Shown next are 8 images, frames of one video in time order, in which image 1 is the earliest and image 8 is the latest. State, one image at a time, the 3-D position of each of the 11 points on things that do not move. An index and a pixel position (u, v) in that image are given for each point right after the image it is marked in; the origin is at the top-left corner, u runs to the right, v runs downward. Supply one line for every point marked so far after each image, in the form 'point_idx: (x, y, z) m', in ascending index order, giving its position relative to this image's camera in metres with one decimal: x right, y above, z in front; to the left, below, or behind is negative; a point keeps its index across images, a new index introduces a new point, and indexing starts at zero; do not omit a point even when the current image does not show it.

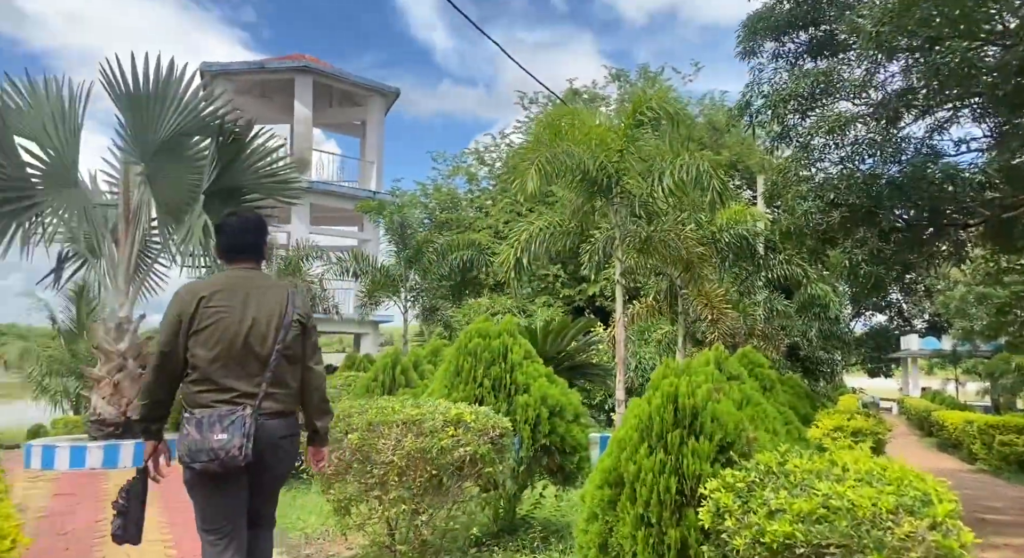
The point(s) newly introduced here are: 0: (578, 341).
0: (+0.7, -0.7, +8.3) m
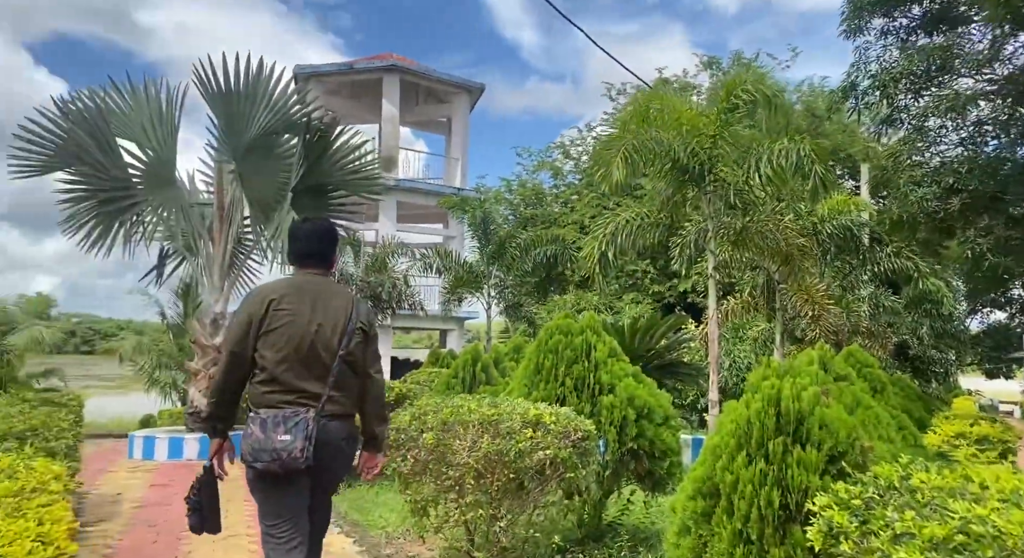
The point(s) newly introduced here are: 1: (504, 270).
0: (+1.7, -0.7, +7.9) m
1: (-0.2, +0.1, +12.5) m
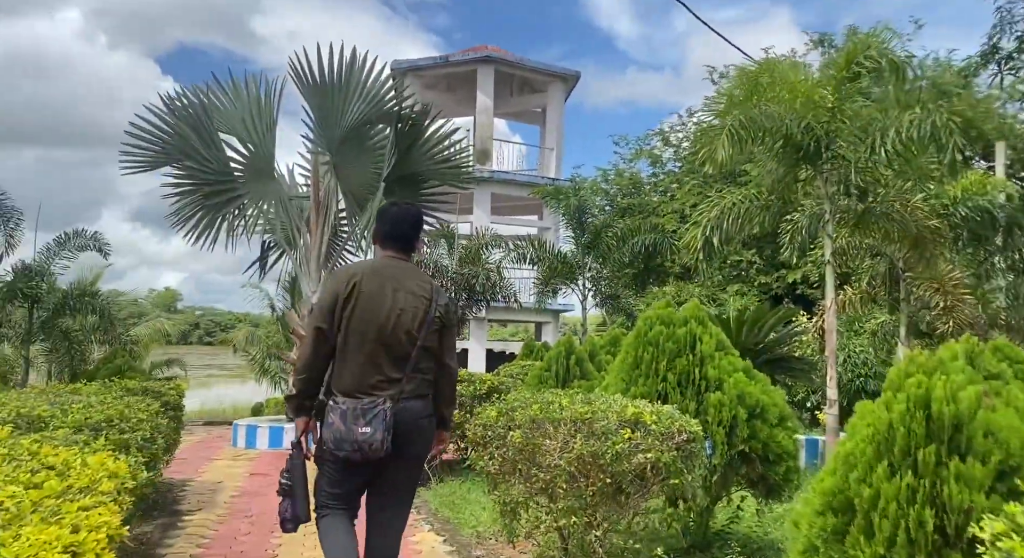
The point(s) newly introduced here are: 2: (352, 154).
0: (+2.7, -0.5, +7.3) m
1: (+1.5, +0.3, +12.1) m
2: (-1.8, +1.4, +8.2) m
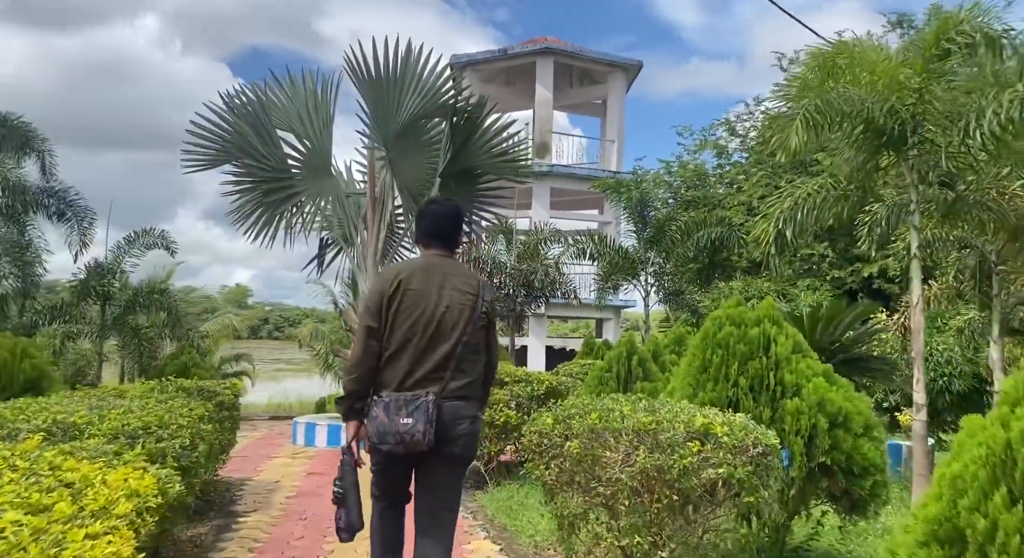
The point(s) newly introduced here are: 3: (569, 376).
0: (+3.3, -0.5, +6.8) m
1: (+2.4, +0.4, +11.7) m
2: (-1.2, +1.5, +8.1) m
3: (+0.6, -1.0, +7.5) m
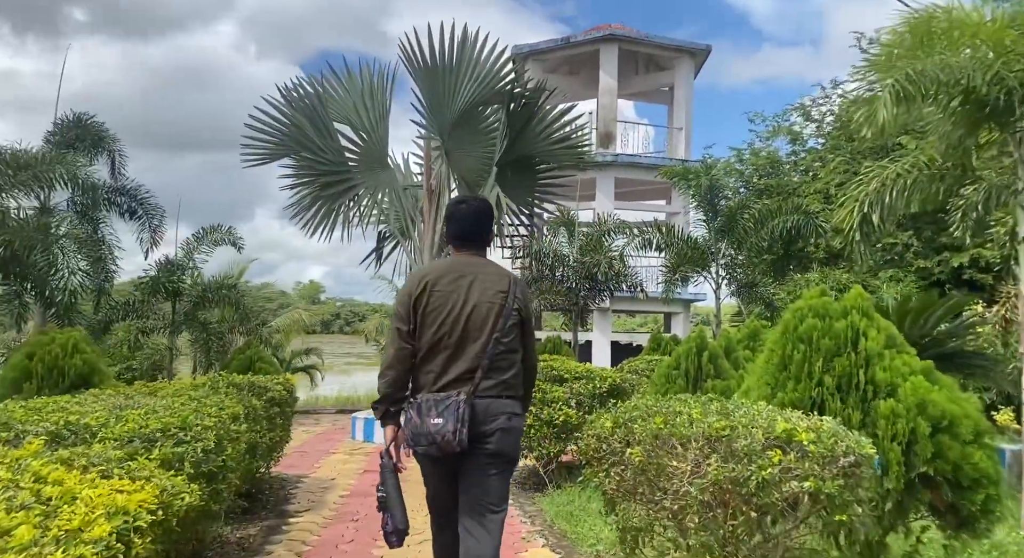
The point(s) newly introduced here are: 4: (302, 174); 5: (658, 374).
0: (+3.8, -0.4, +6.2) m
1: (+3.4, +0.5, +11.1) m
2: (-0.5, +1.5, +7.9) m
3: (+1.2, -0.9, +7.1) m
4: (-2.4, +1.2, +8.1) m
5: (+1.1, -0.7, +5.3) m
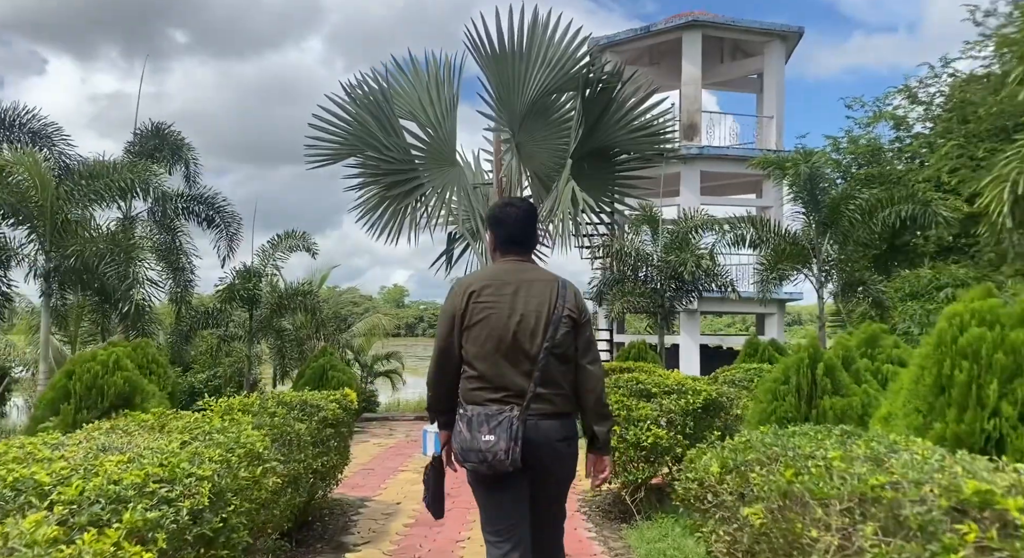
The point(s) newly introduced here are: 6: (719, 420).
0: (+4.4, -0.3, +5.1) m
1: (+4.5, +0.5, +10.1) m
2: (+0.3, +1.5, +7.3) m
3: (+1.9, -0.9, +6.3) m
4: (-1.5, +1.1, +7.7) m
5: (+1.6, -0.7, +4.5) m
6: (+1.6, -1.1, +5.5) m
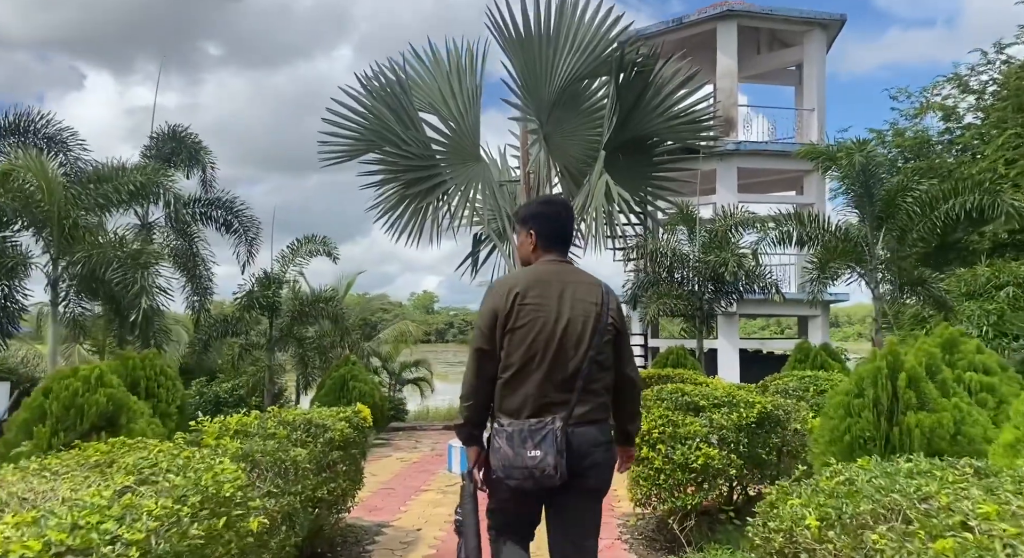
0: (+4.6, -0.3, +4.4) m
1: (+4.9, +0.6, +9.3) m
2: (+0.5, +1.5, +6.7) m
3: (+2.2, -0.9, +5.7) m
4: (-1.3, +1.1, +7.2) m
5: (+1.8, -0.7, +3.9) m
6: (+1.8, -1.1, +4.9) m
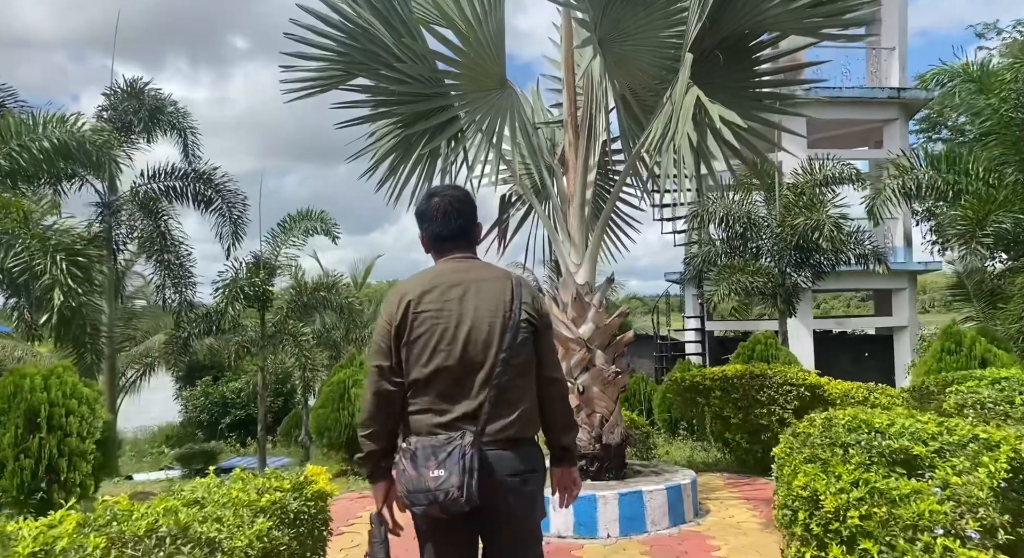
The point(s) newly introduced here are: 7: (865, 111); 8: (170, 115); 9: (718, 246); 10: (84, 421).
0: (+4.8, 0.0, +2.2) m
1: (+5.3, +1.0, +7.1) m
2: (+0.8, +1.7, +4.6) m
3: (+2.4, -0.7, +3.5) m
4: (-1.0, +1.2, +5.2) m
5: (+2.0, -0.5, +1.8) m
6: (+2.1, -0.9, +2.8) m
7: (+6.6, +3.1, +13.4) m
8: (-4.4, +2.1, +9.2) m
9: (+2.8, +0.5, +9.9) m
10: (-2.9, -0.9, +4.8) m
